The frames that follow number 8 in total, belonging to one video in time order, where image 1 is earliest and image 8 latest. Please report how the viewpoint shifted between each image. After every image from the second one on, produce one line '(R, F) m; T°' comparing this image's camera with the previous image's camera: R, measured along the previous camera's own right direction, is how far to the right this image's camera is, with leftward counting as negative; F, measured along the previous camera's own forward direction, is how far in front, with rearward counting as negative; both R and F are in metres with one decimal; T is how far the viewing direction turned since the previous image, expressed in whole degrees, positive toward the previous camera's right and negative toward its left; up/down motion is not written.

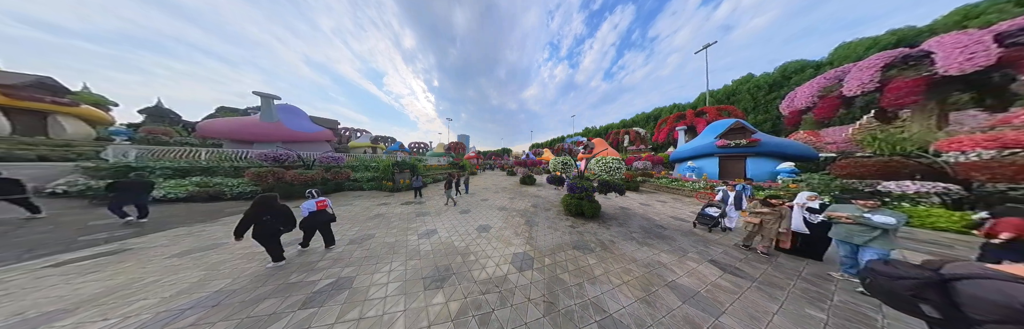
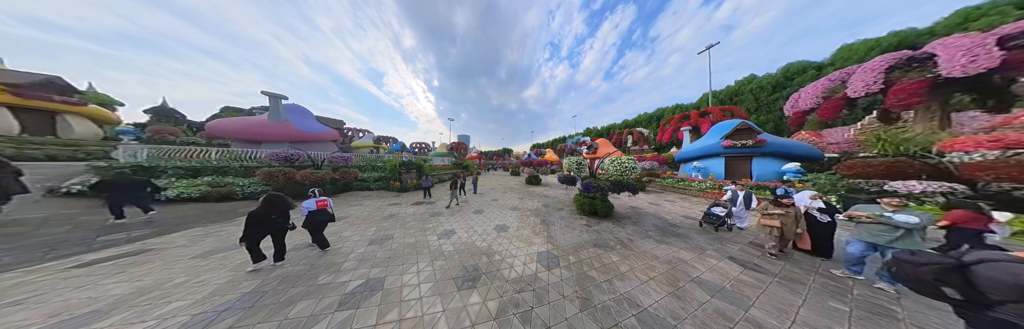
(-0.5, -0.1) m; 0°
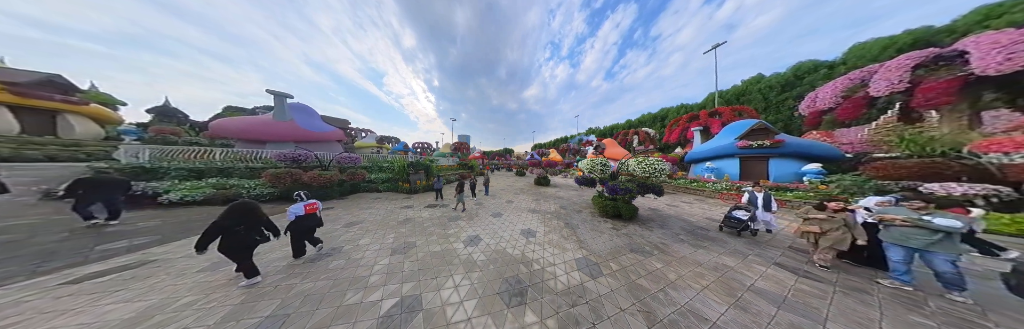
(-0.7, +0.1) m; 0°
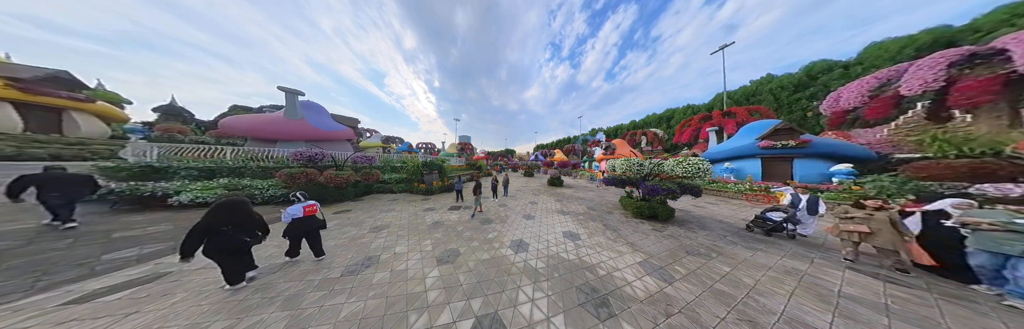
(-1.1, +0.1) m; 0°
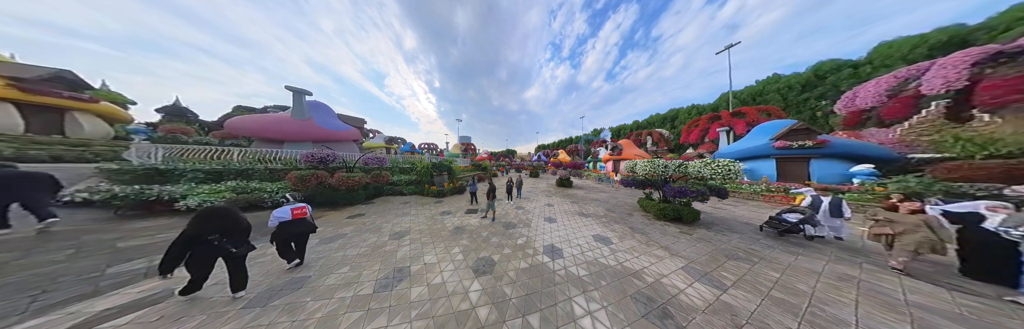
(-0.7, +0.1) m; 0°
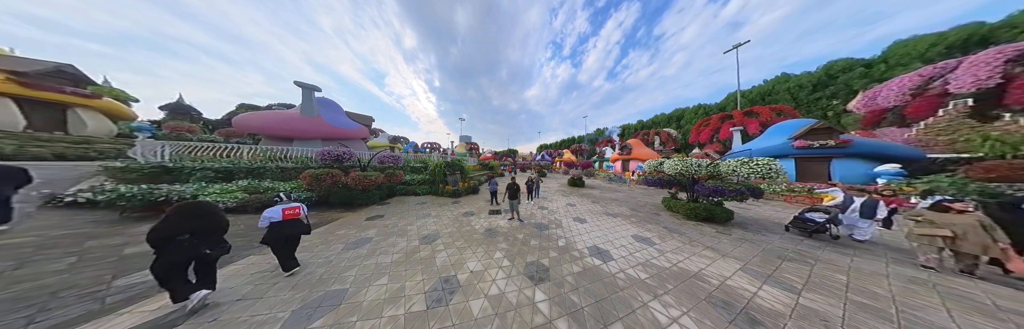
(-0.9, +0.1) m; 0°
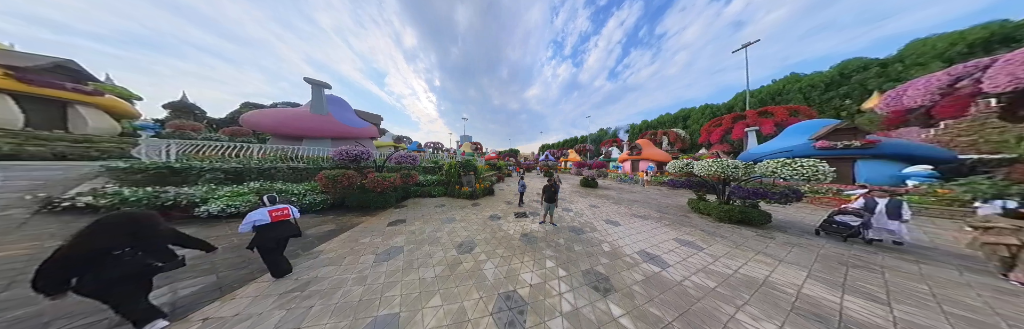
(-0.9, +0.1) m; 0°
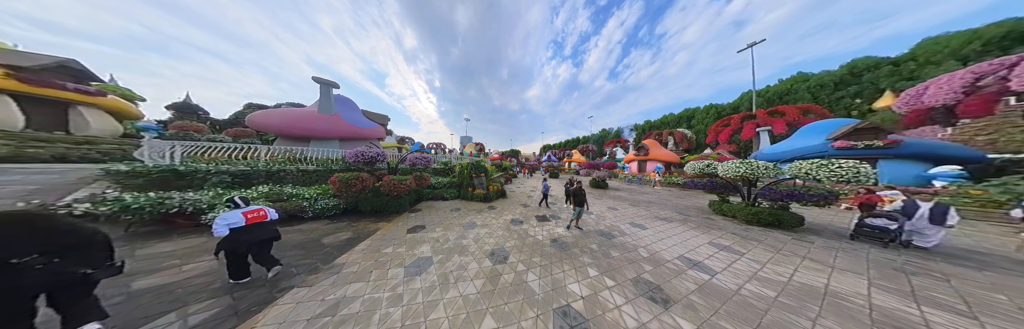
(-0.7, +0.1) m; 0°
